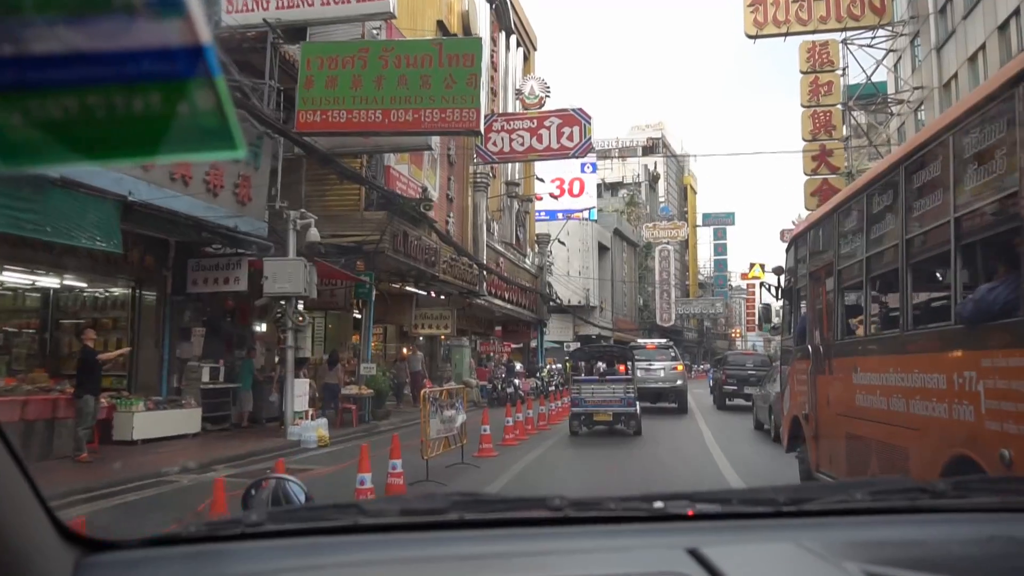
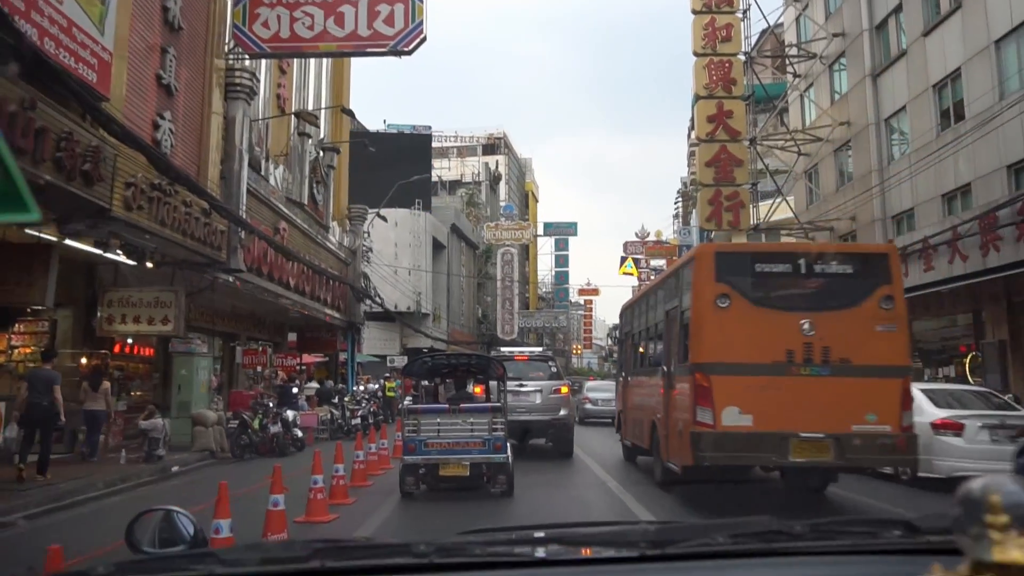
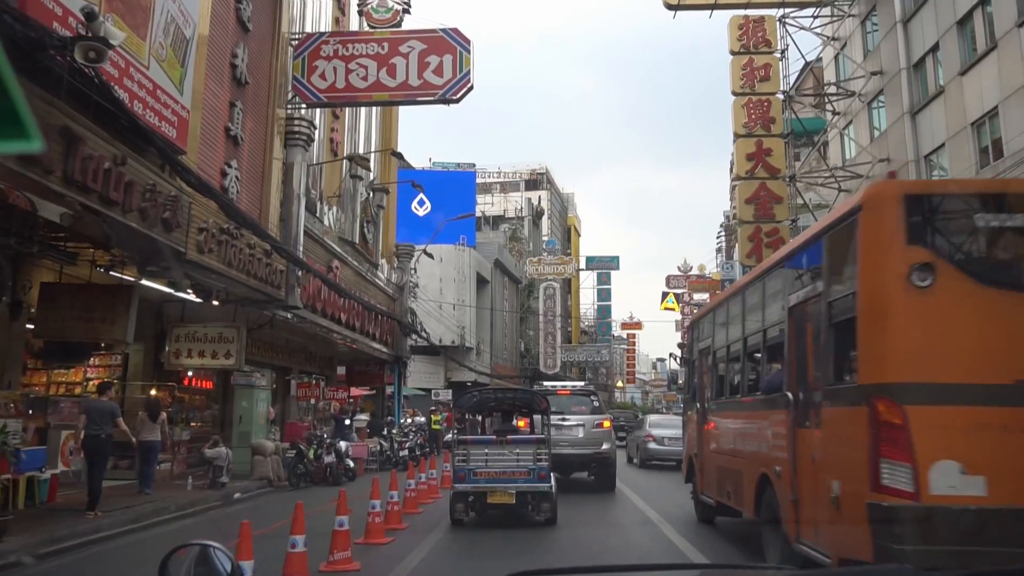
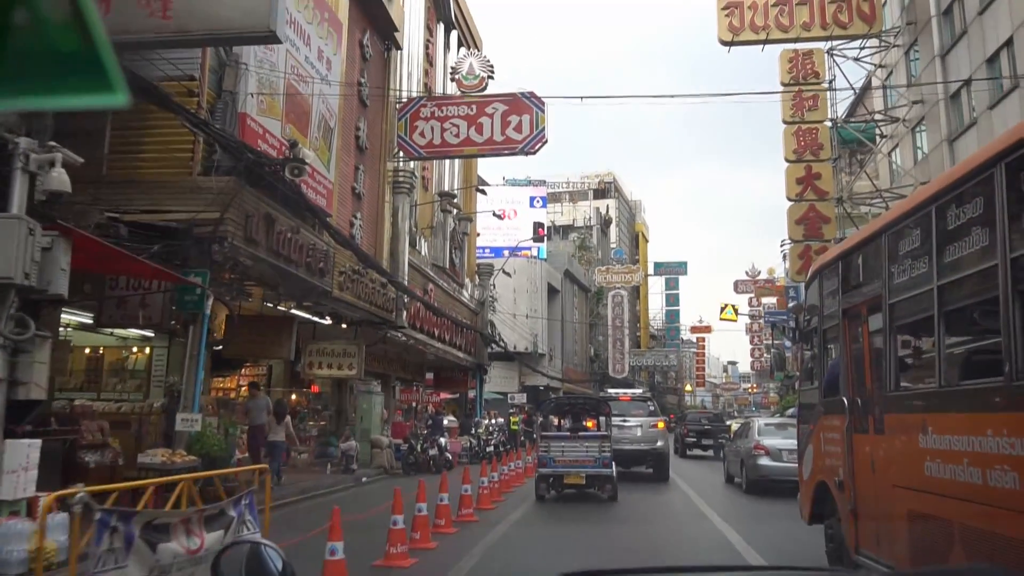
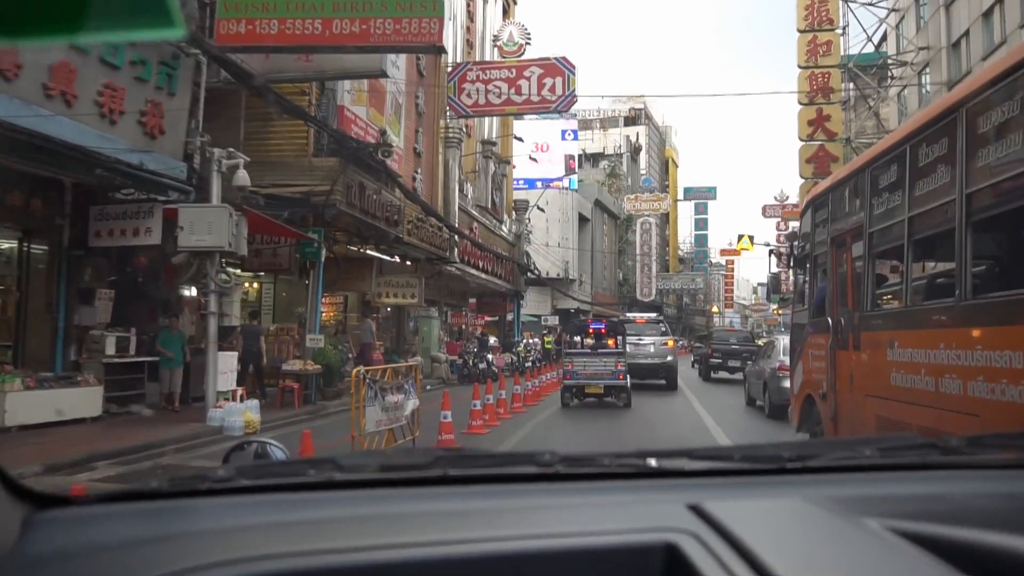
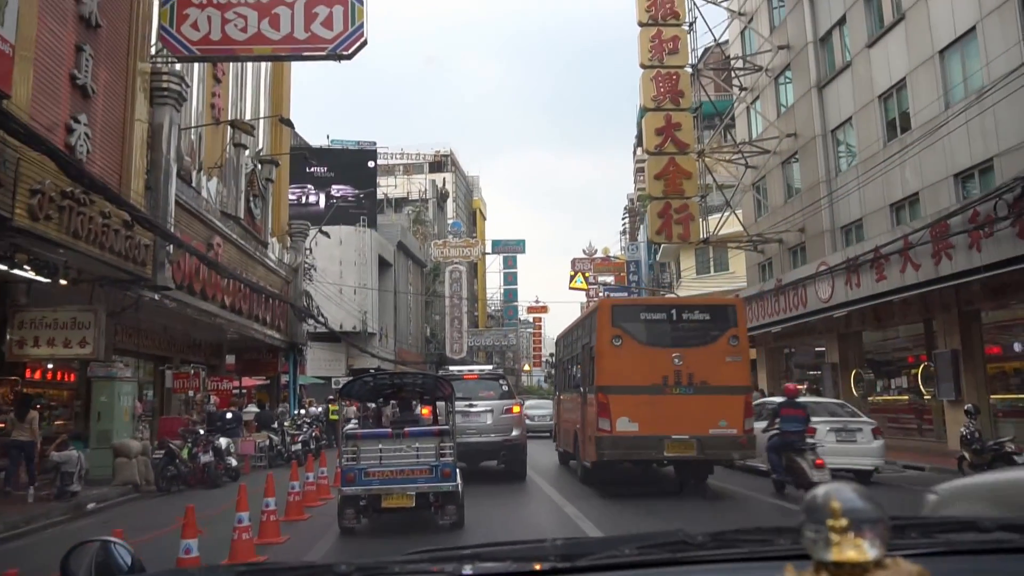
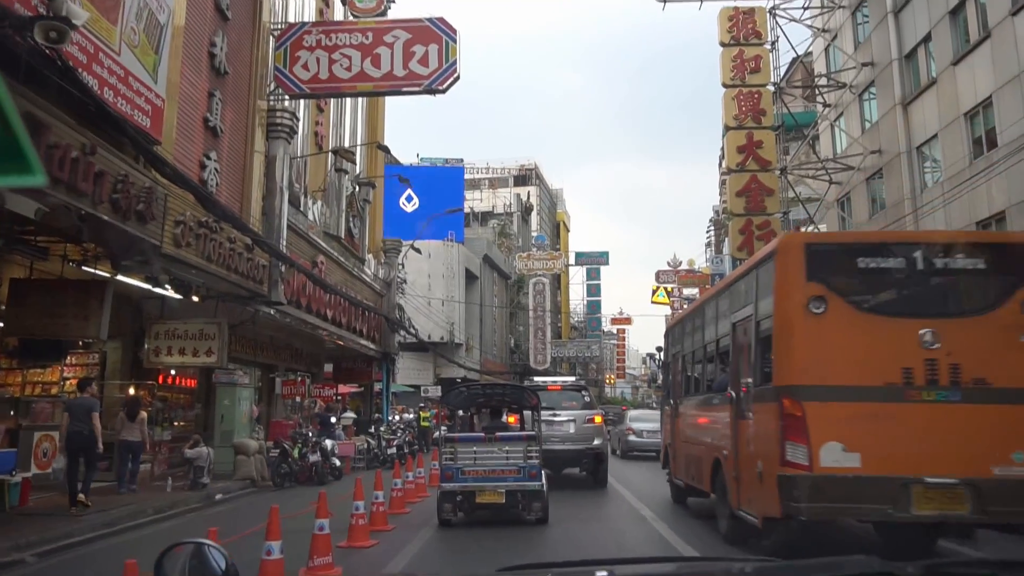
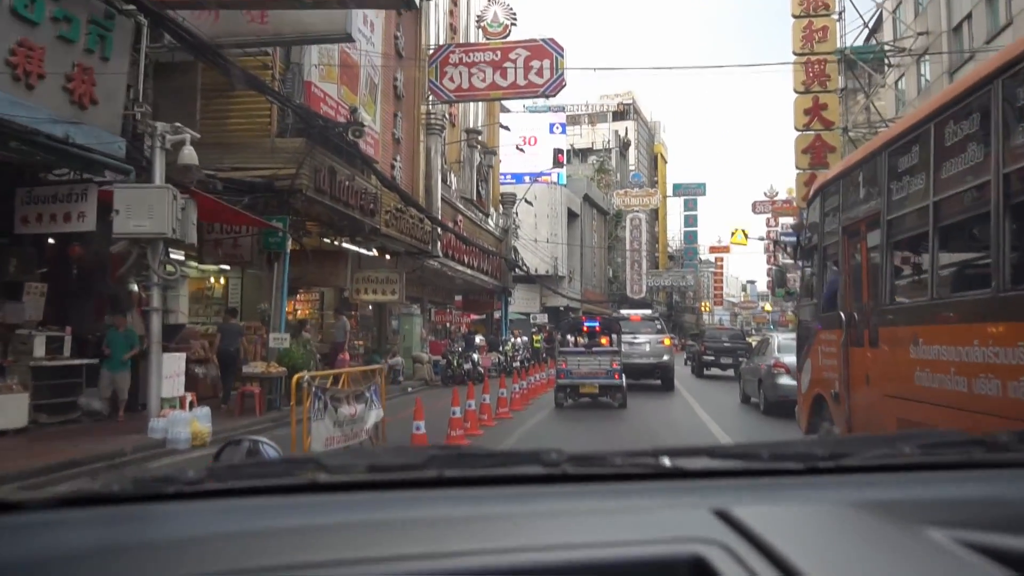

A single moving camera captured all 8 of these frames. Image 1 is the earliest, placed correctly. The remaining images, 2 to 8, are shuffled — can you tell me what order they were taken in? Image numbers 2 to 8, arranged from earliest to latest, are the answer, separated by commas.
5, 8, 4, 3, 7, 2, 6
